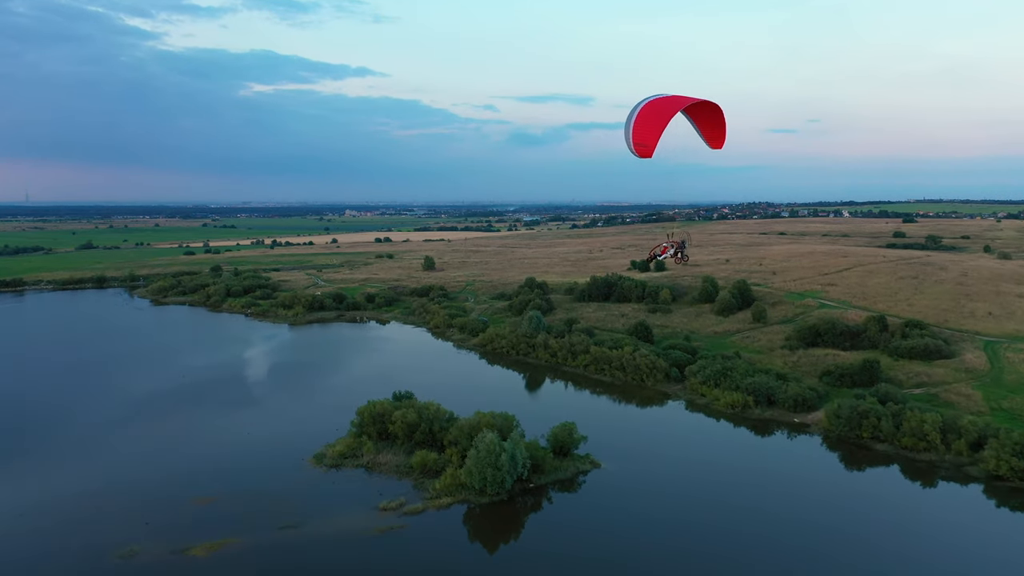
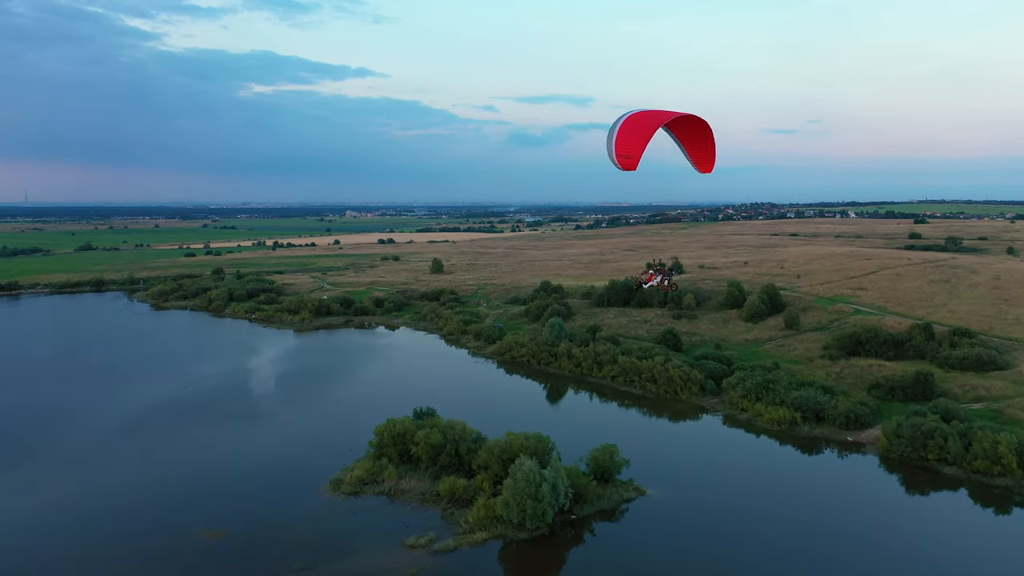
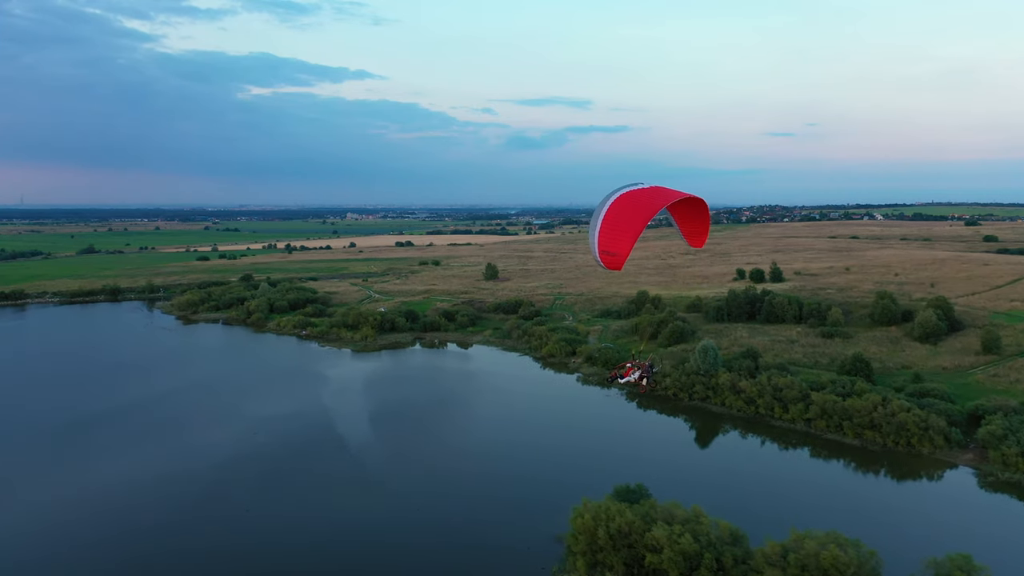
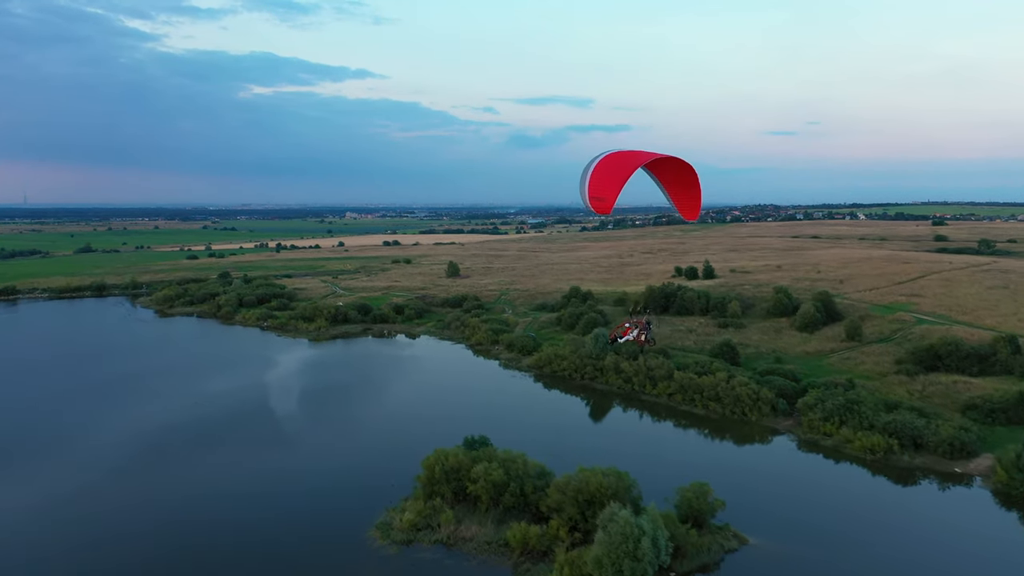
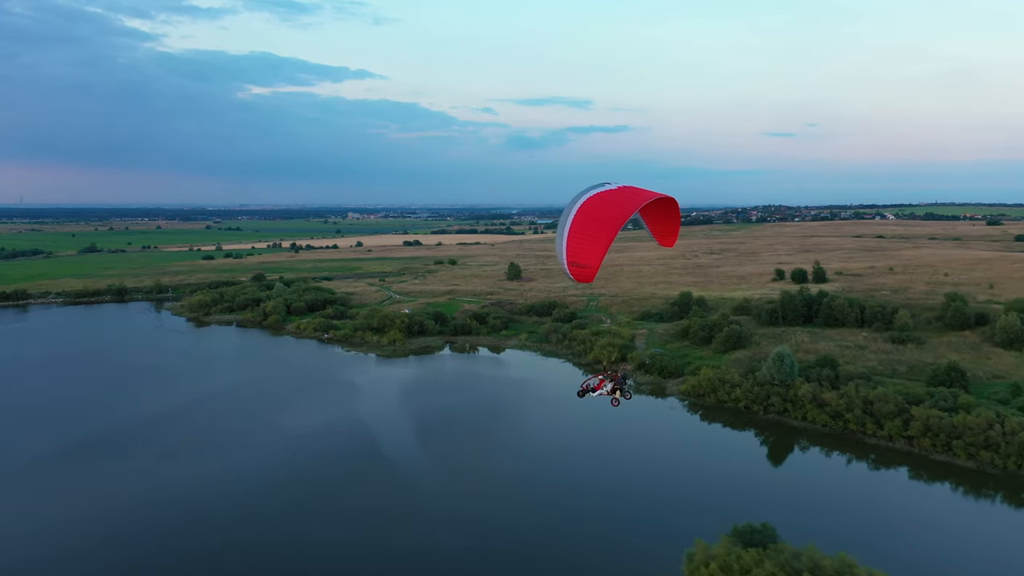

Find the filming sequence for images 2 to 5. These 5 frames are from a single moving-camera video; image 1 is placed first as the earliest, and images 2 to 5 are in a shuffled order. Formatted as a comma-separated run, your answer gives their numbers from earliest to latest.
2, 4, 3, 5
